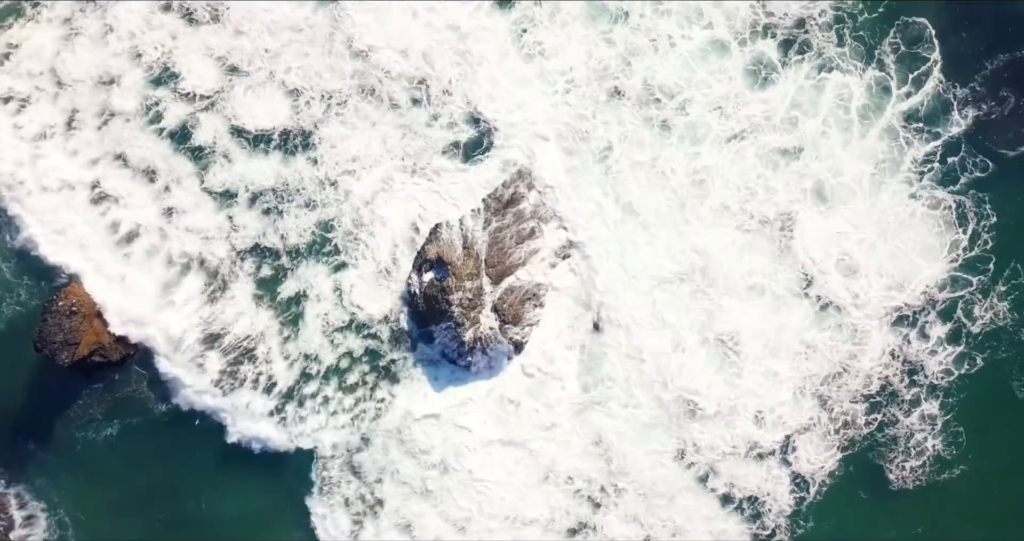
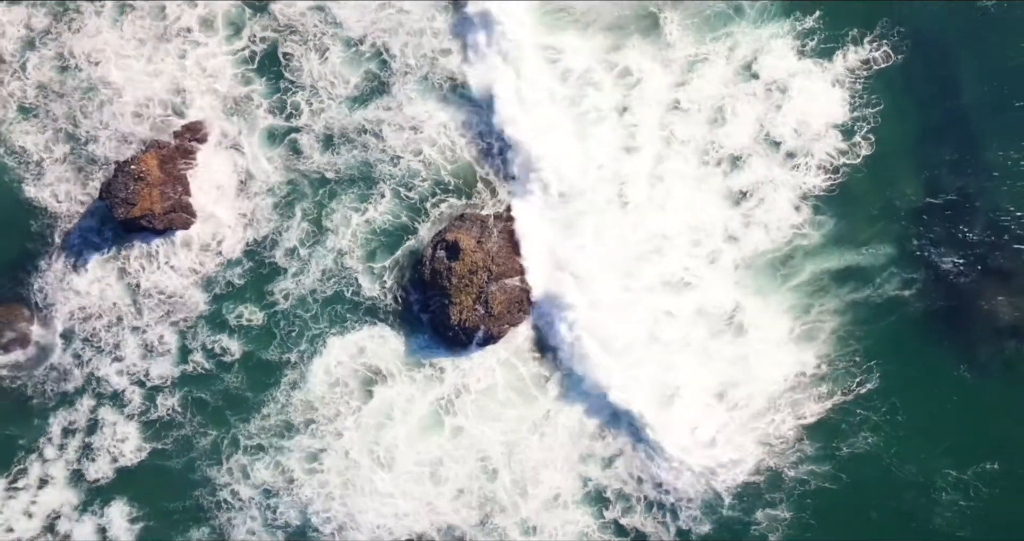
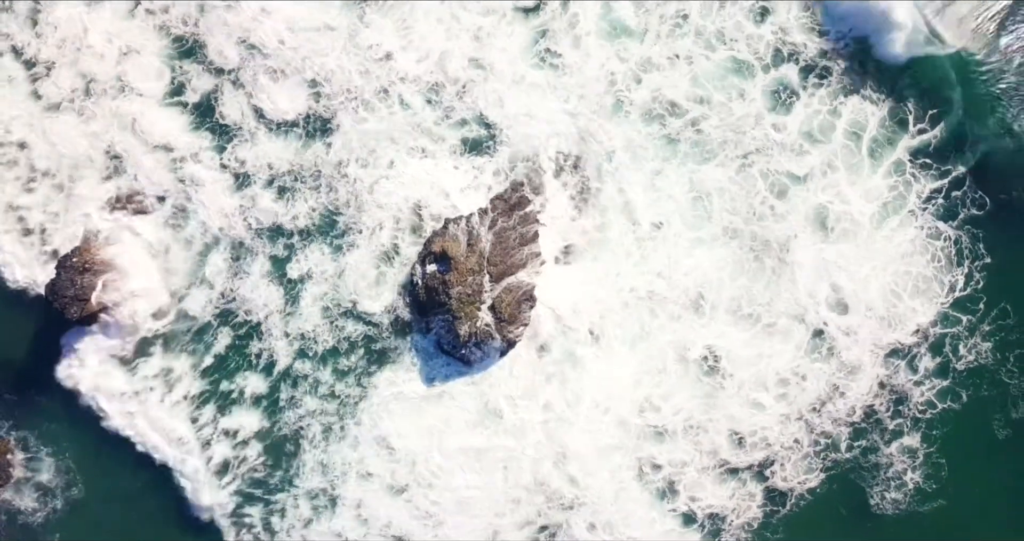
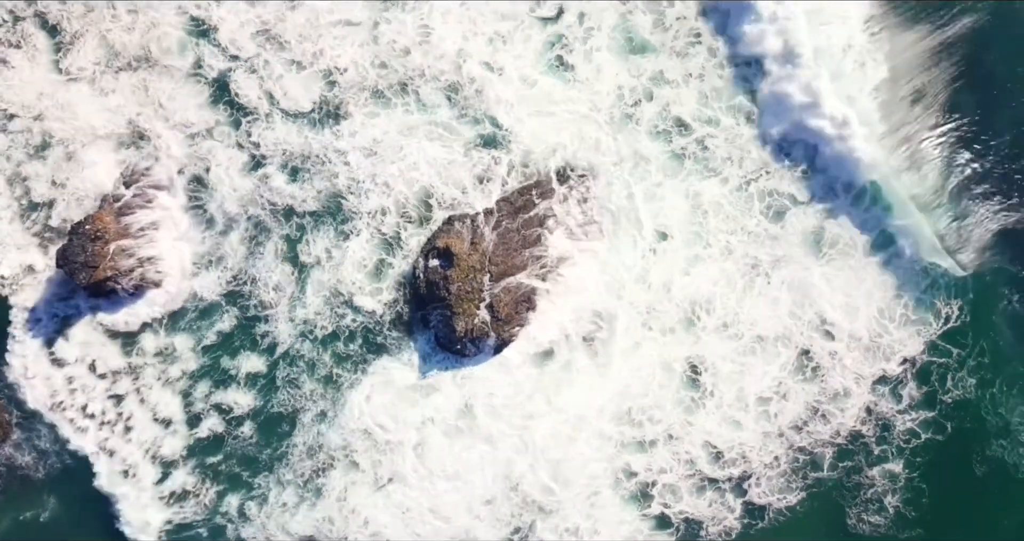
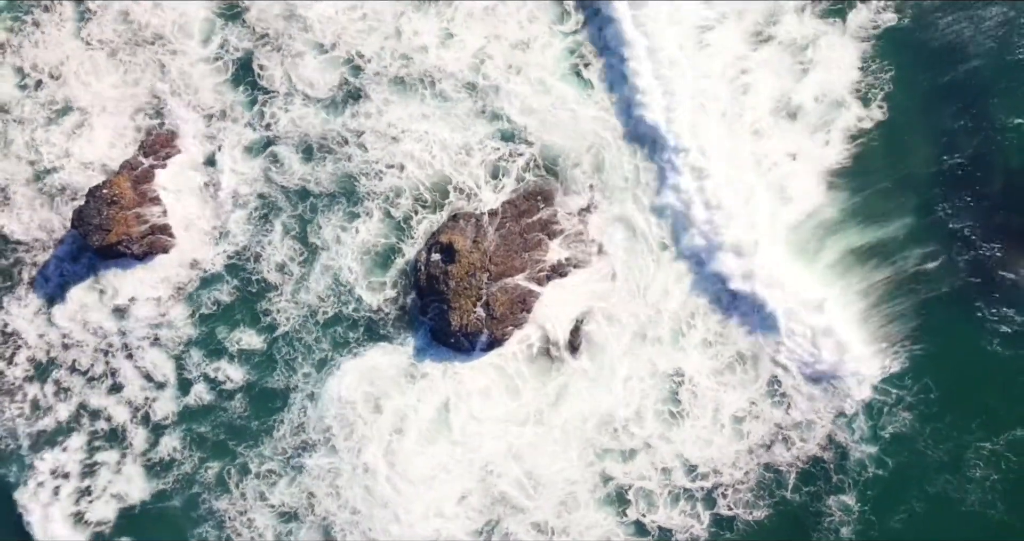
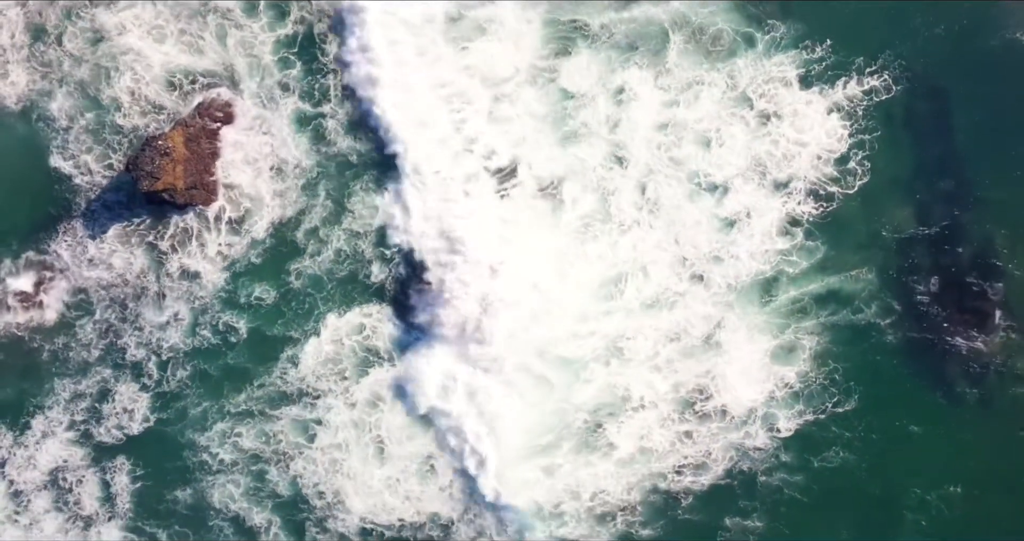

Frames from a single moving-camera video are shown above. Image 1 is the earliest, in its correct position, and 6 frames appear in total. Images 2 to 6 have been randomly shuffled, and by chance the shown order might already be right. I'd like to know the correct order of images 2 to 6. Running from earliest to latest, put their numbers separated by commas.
3, 4, 5, 2, 6
